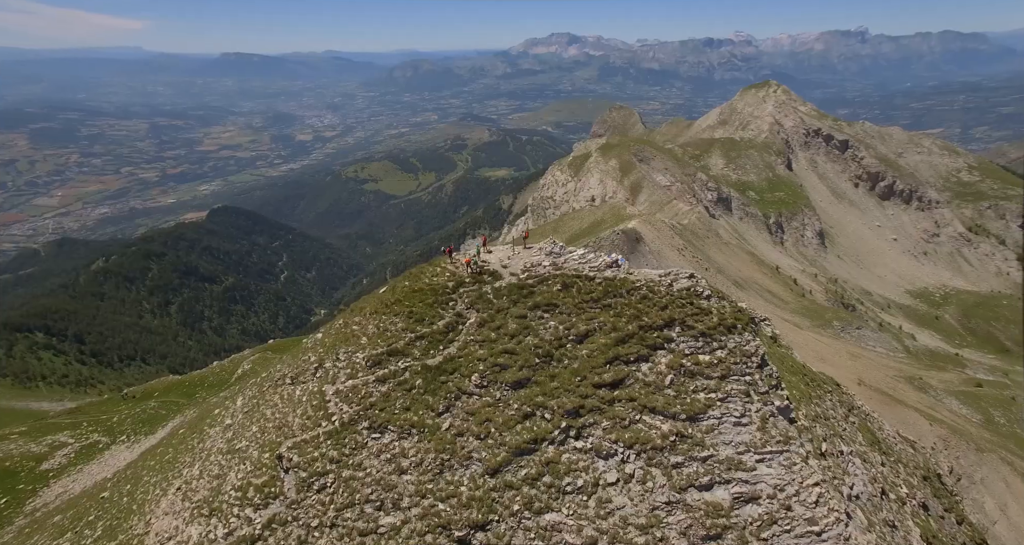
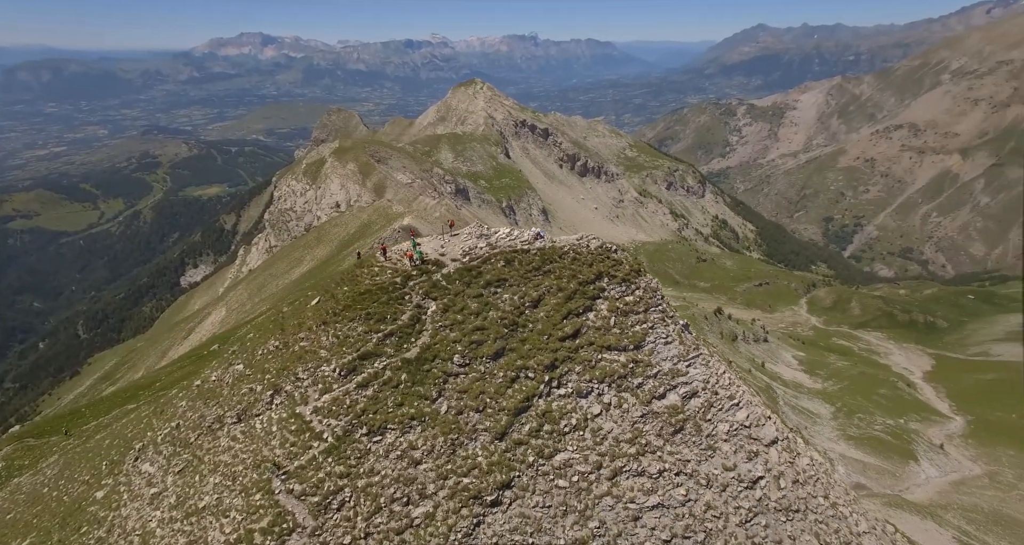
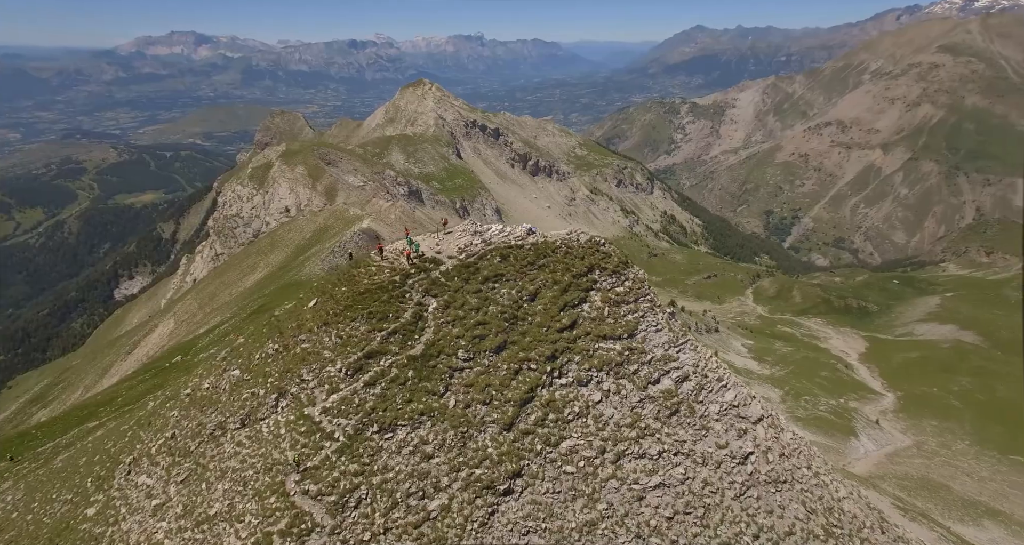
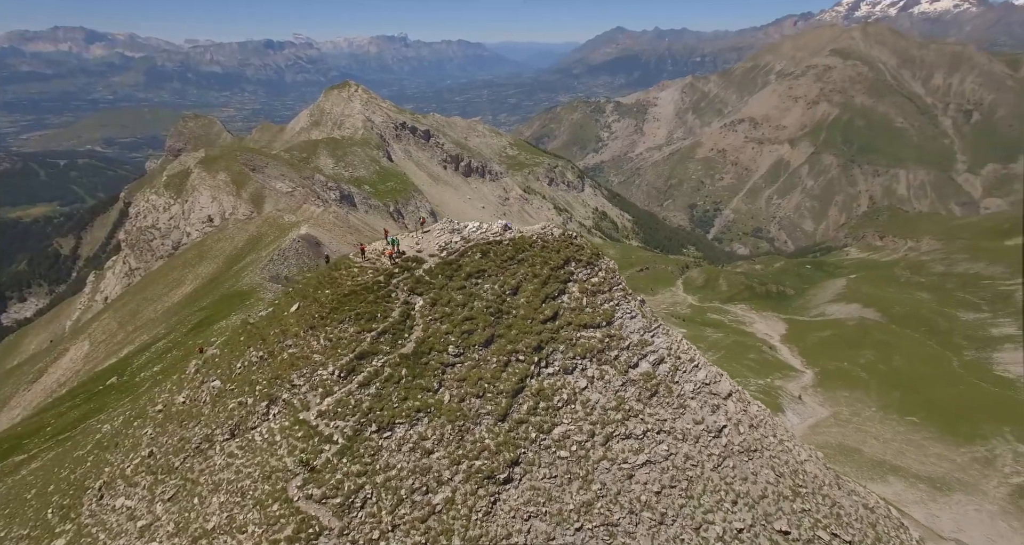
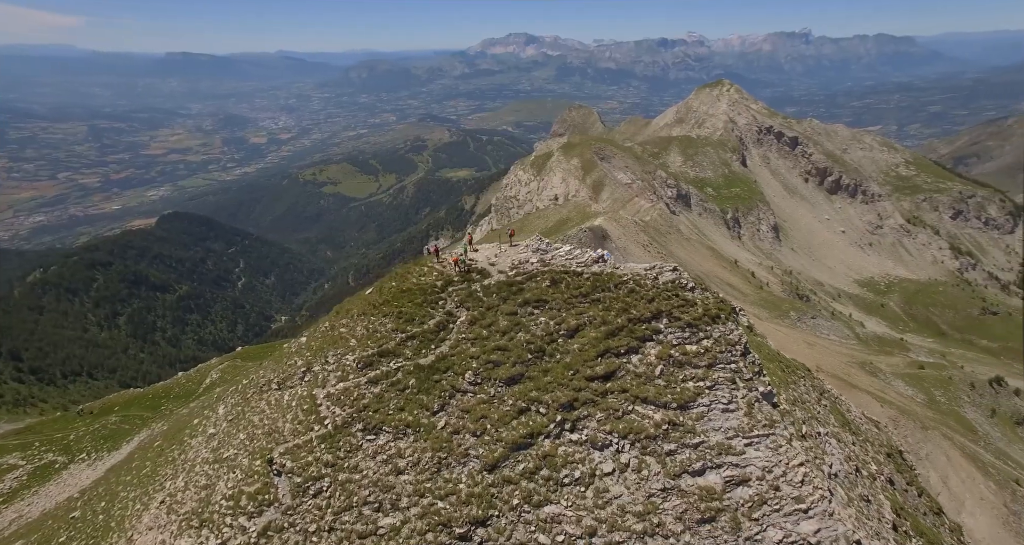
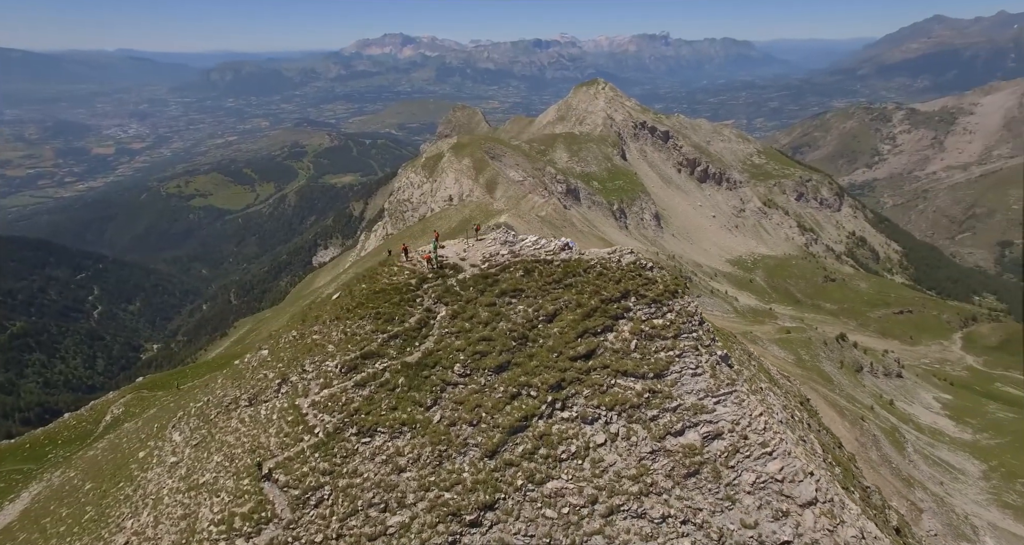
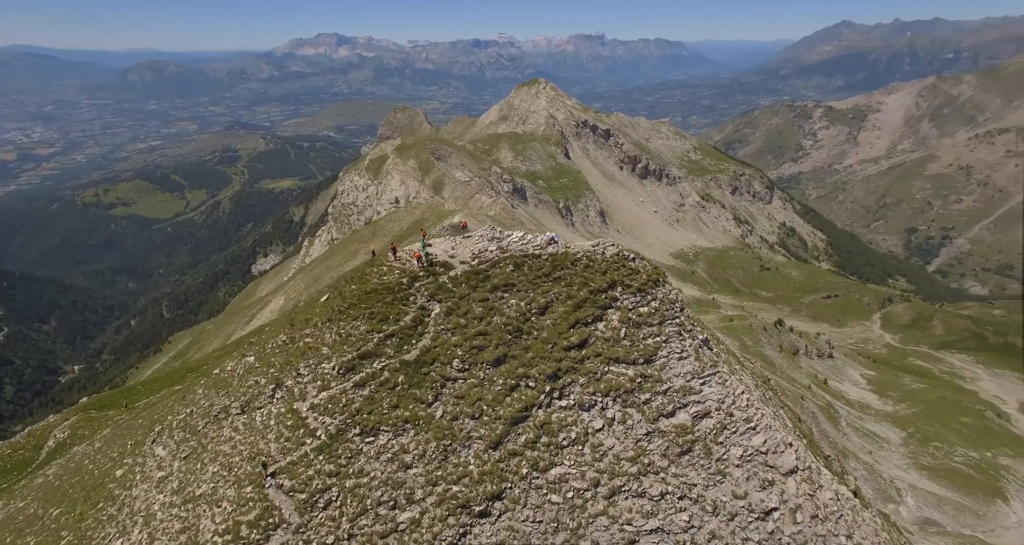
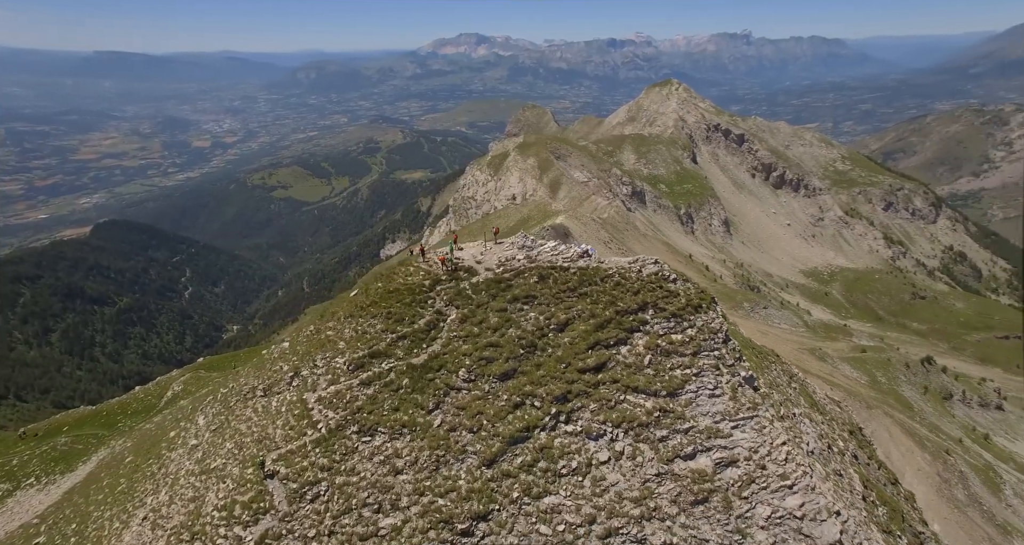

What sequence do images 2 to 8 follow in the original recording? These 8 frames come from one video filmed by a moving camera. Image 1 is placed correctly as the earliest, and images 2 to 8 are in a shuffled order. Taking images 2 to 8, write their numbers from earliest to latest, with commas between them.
5, 8, 6, 7, 2, 3, 4
